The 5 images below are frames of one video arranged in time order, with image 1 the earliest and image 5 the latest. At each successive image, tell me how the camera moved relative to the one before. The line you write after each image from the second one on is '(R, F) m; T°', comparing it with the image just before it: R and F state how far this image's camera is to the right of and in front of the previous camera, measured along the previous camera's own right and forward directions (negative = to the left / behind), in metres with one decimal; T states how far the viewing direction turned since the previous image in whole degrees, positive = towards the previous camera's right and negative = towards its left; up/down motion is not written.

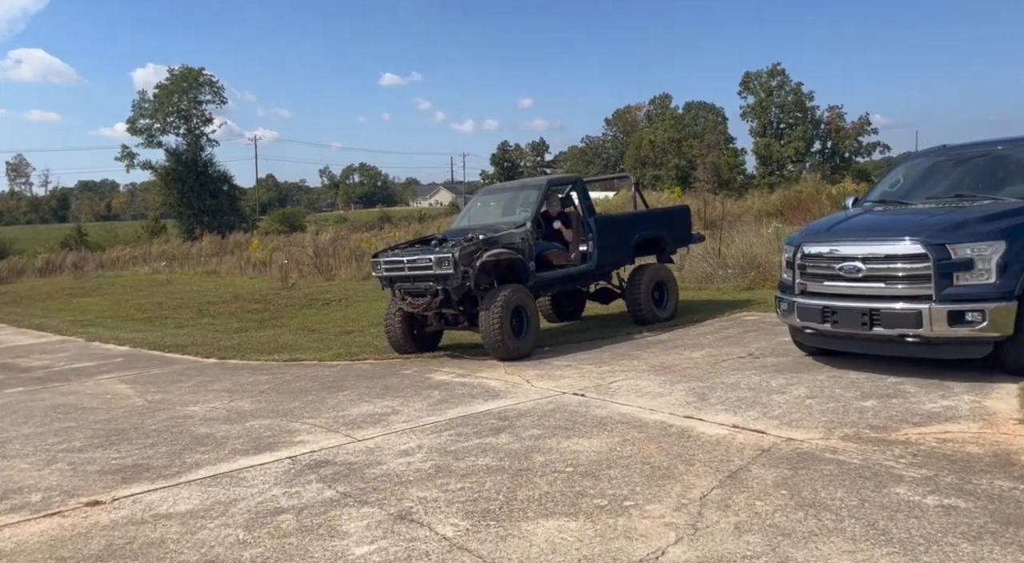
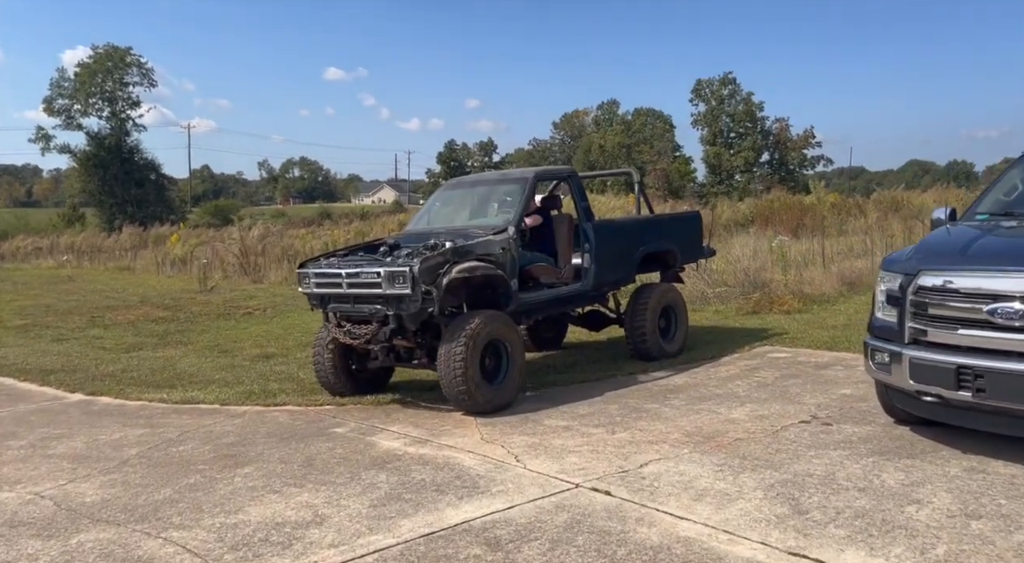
(-0.3, +2.3) m; +4°
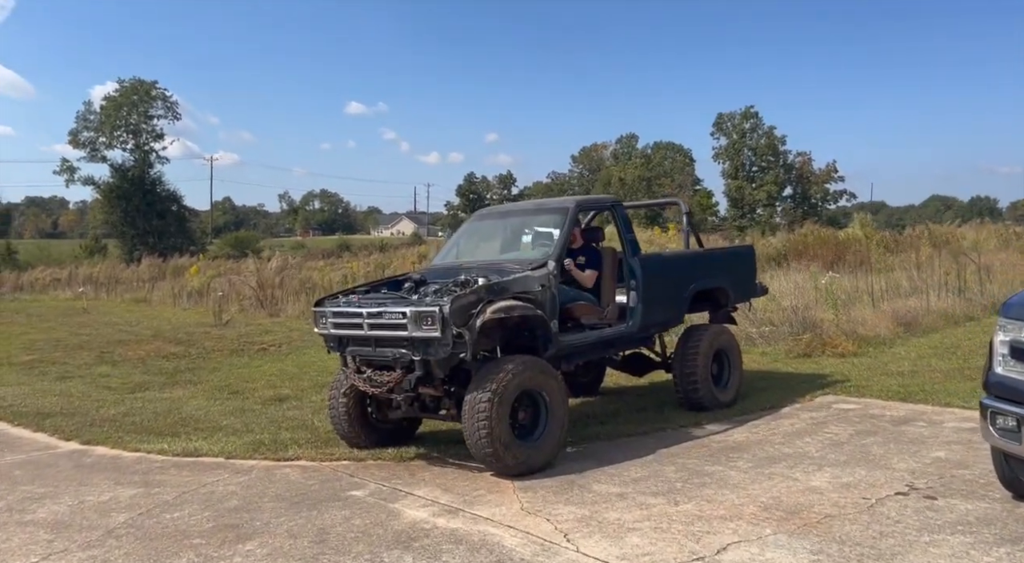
(-0.2, +0.7) m; -1°
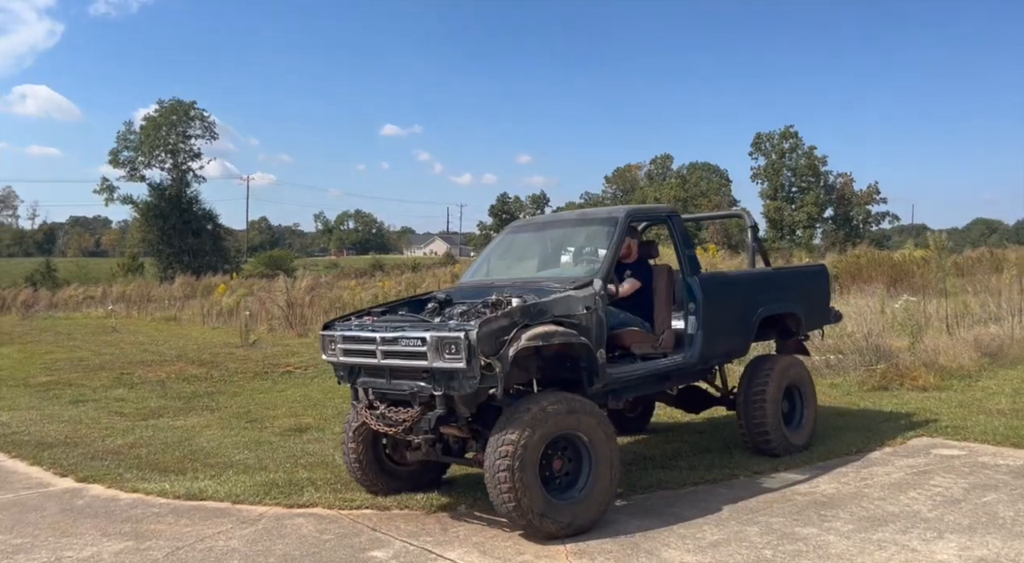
(-0.1, +0.8) m; -2°
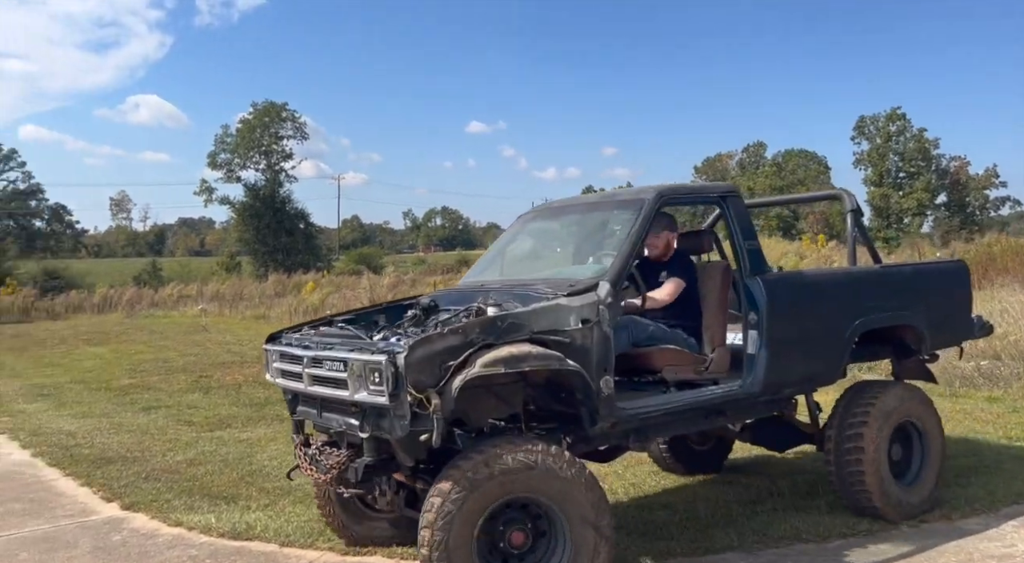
(-0.1, +1.0) m; -6°
